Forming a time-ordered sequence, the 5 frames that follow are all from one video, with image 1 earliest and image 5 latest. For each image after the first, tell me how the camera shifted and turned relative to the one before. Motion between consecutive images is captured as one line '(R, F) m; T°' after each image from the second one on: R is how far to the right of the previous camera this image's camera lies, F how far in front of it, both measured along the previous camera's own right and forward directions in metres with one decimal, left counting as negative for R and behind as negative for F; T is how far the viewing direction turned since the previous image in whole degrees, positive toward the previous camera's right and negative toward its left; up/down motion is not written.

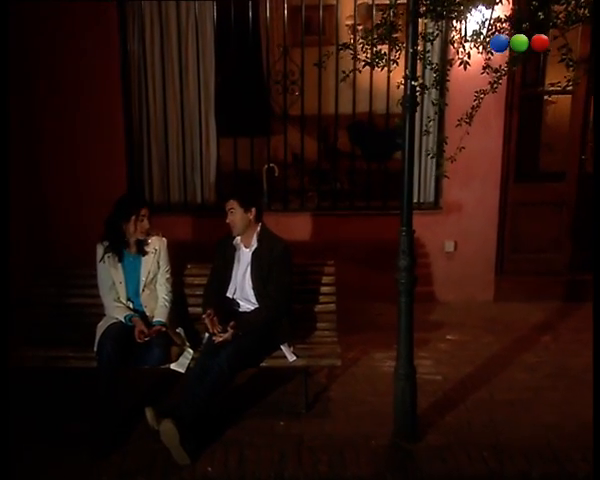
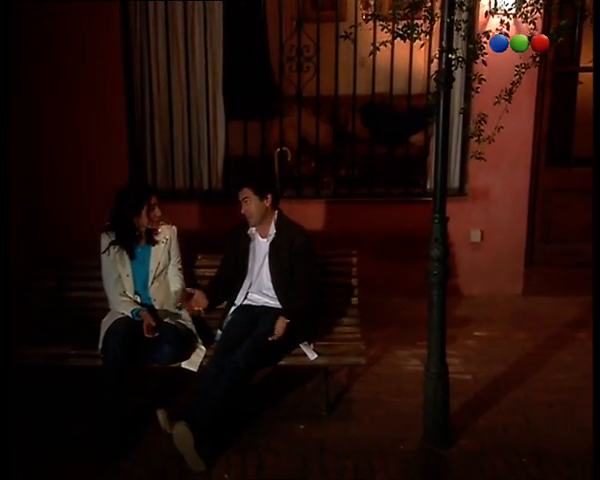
(-0.1, +0.4) m; 0°
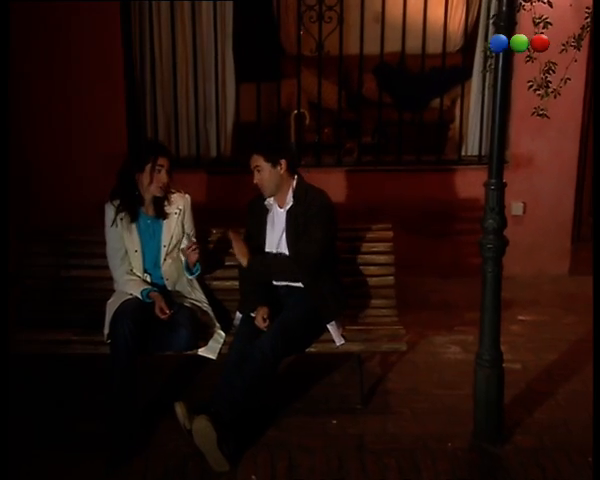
(-0.2, +0.6) m; +1°
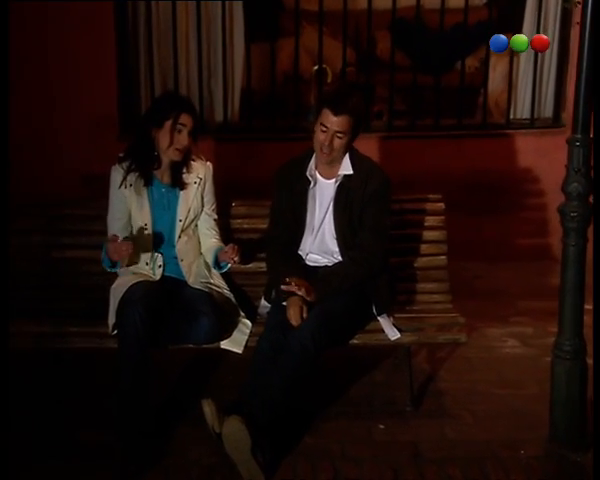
(-0.3, +0.7) m; +2°
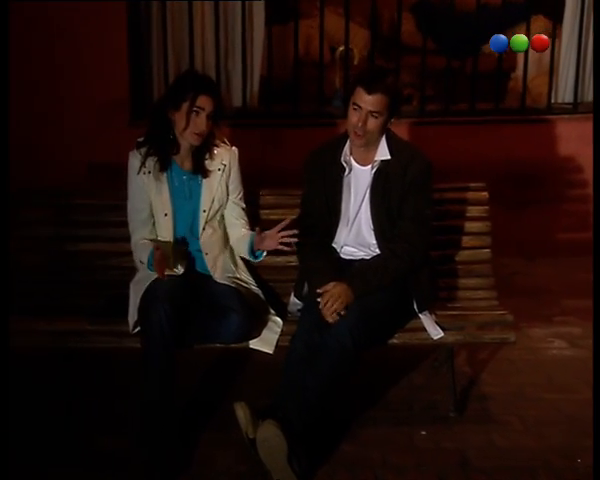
(-0.1, +0.3) m; 0°
